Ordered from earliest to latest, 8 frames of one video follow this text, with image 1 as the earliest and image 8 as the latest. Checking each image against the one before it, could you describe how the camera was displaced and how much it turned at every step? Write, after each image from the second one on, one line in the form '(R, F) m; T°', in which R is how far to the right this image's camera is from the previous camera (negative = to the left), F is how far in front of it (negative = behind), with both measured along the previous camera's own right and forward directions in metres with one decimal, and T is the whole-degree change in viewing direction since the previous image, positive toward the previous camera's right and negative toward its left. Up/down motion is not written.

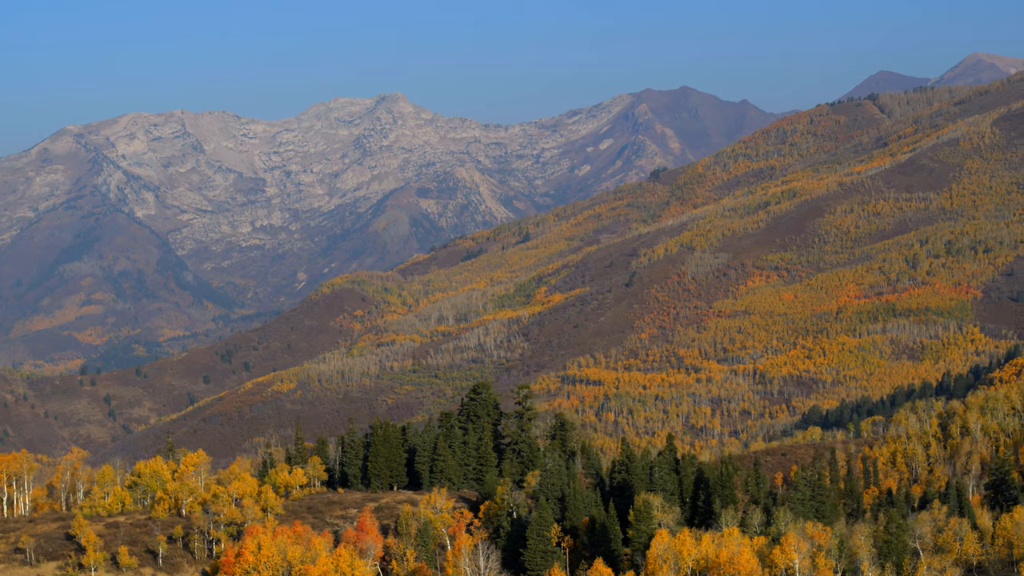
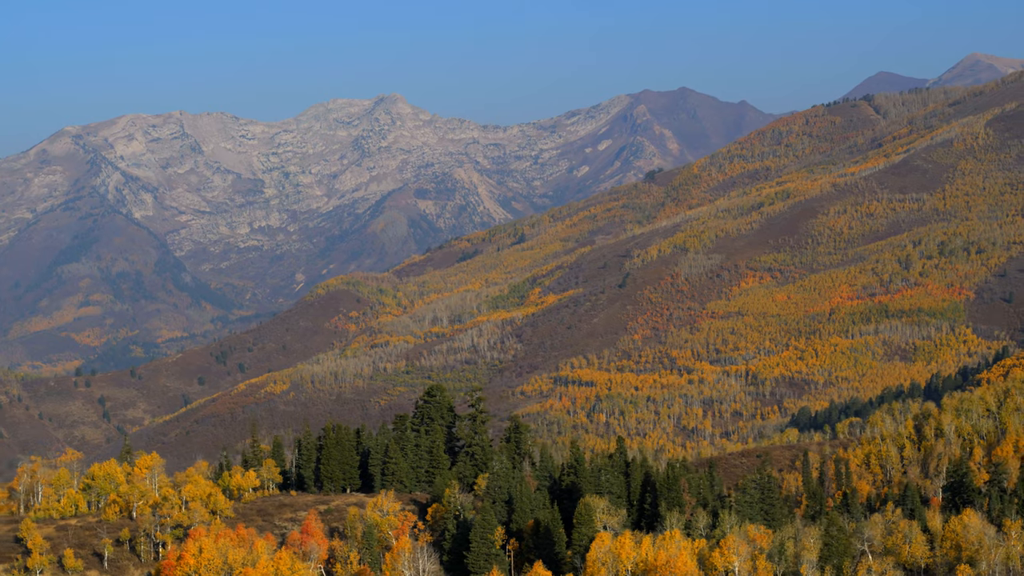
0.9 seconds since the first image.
(+2.4, 0.0) m; 0°
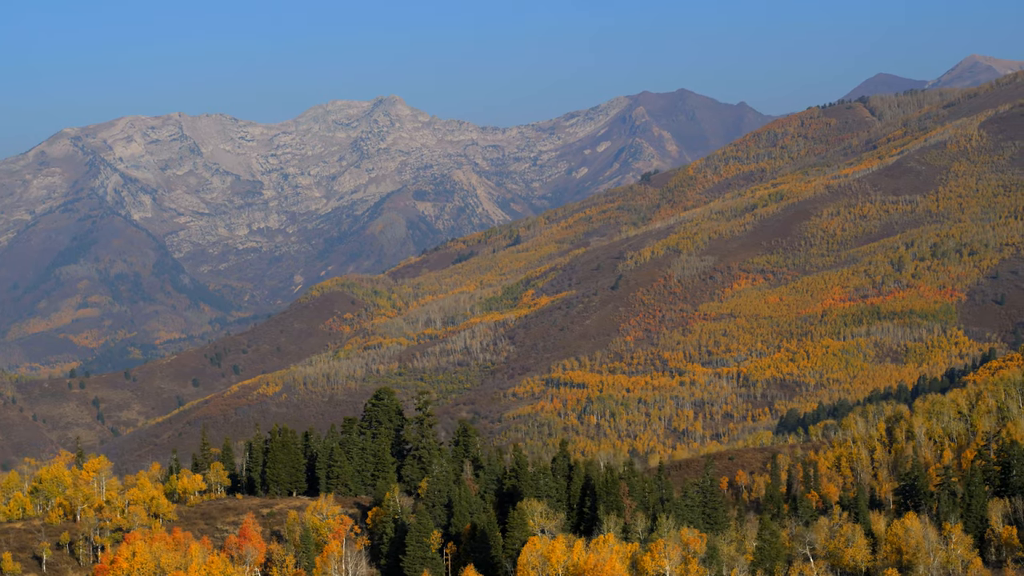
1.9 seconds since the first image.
(+2.8, 0.0) m; 0°
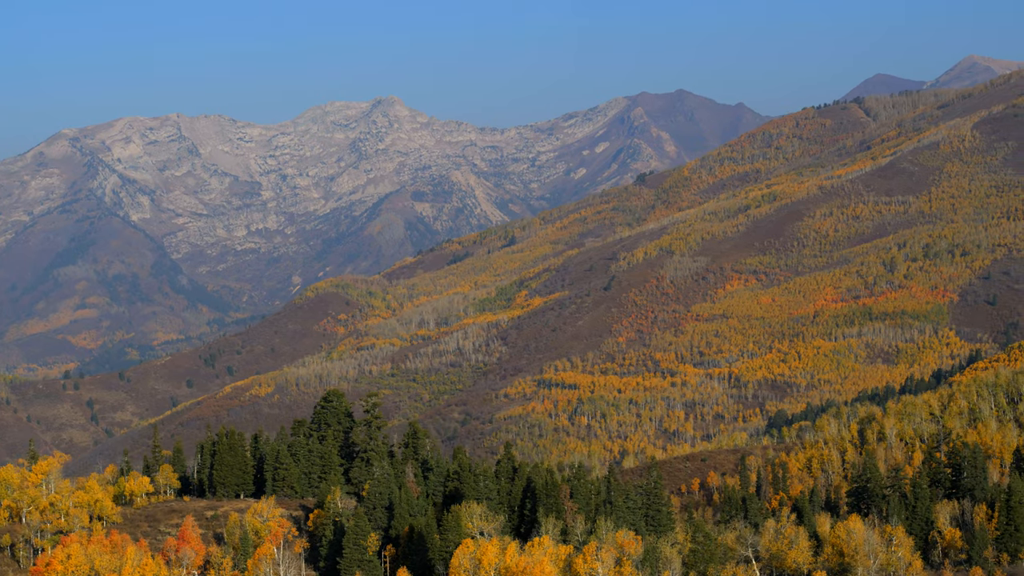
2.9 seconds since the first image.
(+2.7, 0.0) m; 0°
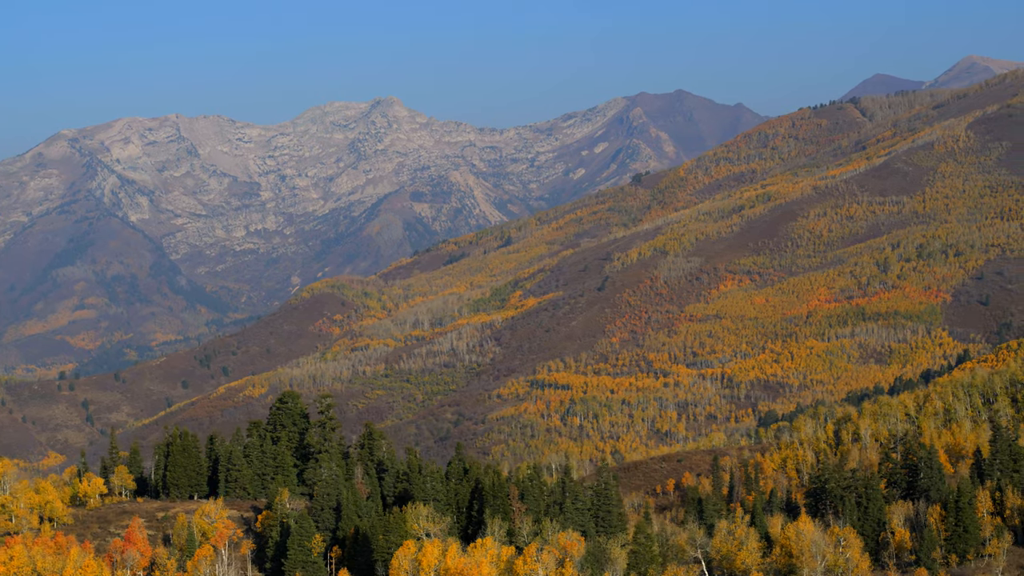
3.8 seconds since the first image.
(+2.4, 0.0) m; 0°
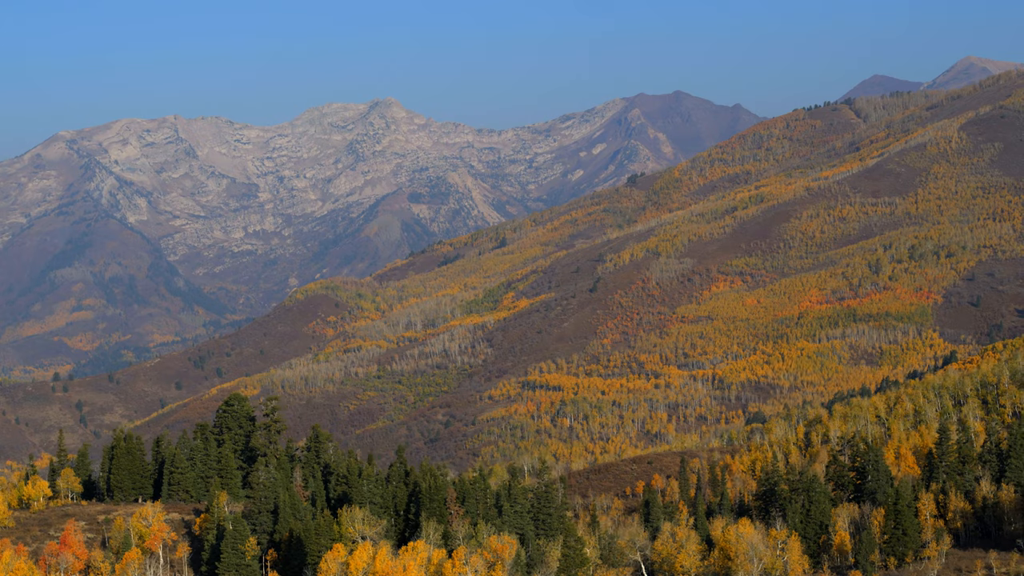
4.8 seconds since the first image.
(+2.8, 0.0) m; 0°
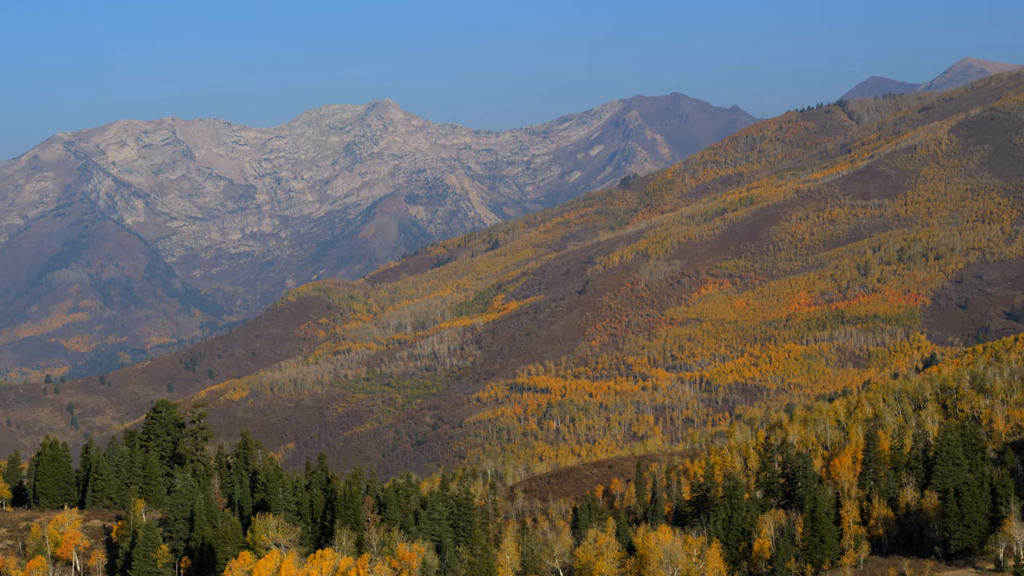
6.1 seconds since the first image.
(+3.8, 0.0) m; 0°
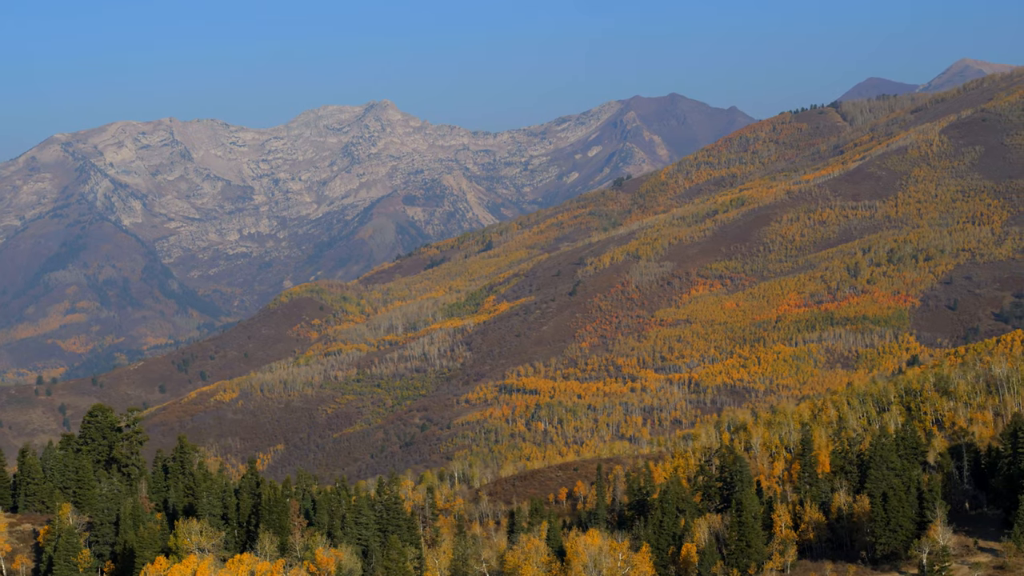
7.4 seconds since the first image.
(+3.4, 0.0) m; 0°
